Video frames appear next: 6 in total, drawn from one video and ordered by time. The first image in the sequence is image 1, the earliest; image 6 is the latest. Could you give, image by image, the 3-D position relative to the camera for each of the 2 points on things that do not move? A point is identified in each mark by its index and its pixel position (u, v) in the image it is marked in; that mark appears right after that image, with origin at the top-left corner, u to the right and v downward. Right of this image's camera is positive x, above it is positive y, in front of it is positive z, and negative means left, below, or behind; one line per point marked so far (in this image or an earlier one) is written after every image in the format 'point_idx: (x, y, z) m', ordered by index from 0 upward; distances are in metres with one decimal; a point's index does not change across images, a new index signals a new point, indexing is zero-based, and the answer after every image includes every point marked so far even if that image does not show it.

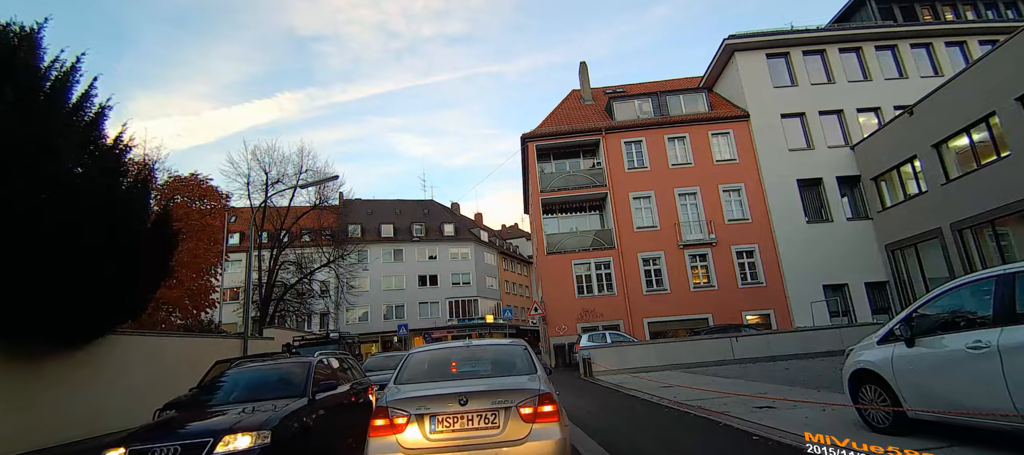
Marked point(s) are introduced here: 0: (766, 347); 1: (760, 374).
0: (+9.4, -4.4, +16.4) m
1: (+7.4, -4.4, +13.3) m
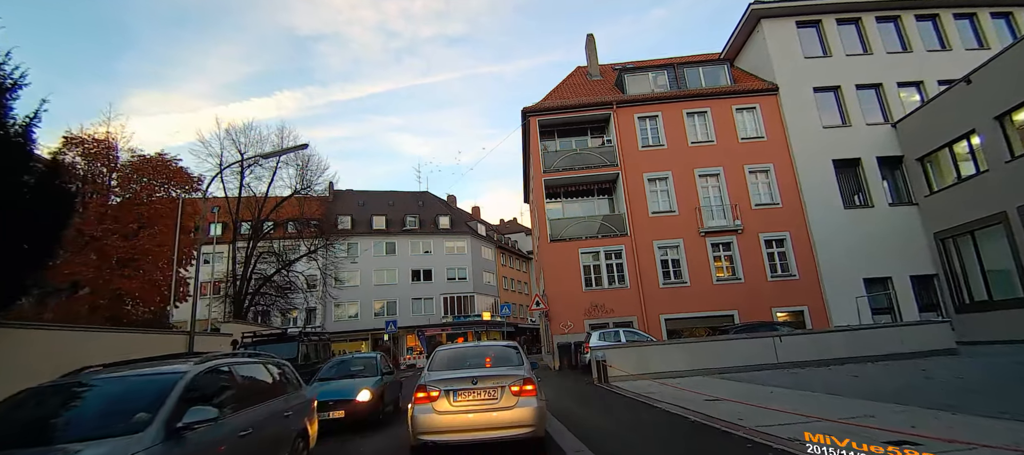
0: (+9.3, -3.8, +13.8) m
1: (+7.3, -3.7, +10.6) m
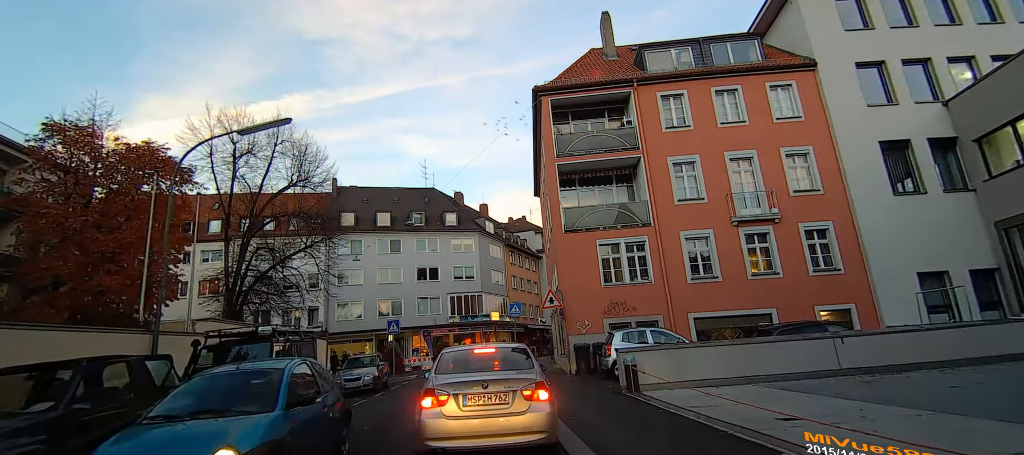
0: (+9.6, -3.3, +11.7) m
1: (+7.6, -3.2, +8.6) m
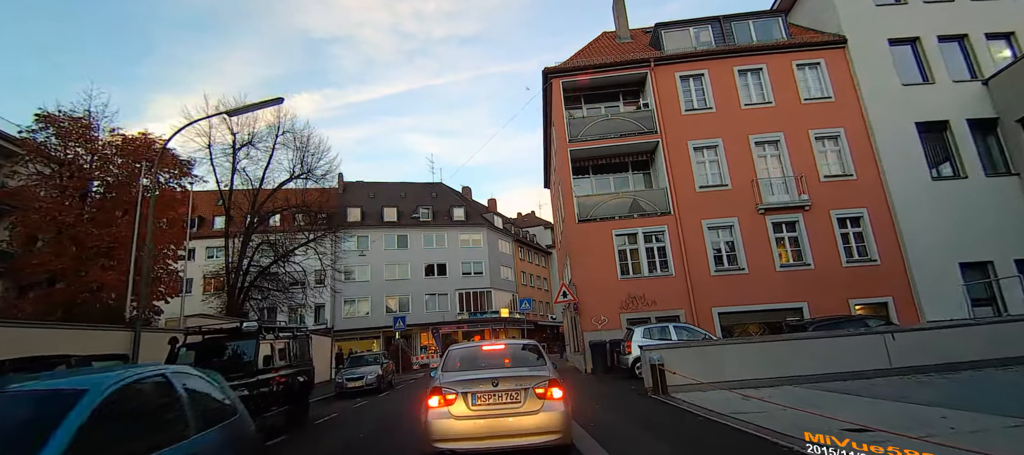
0: (+9.9, -2.9, +10.5) m
1: (+7.8, -2.9, +7.4) m
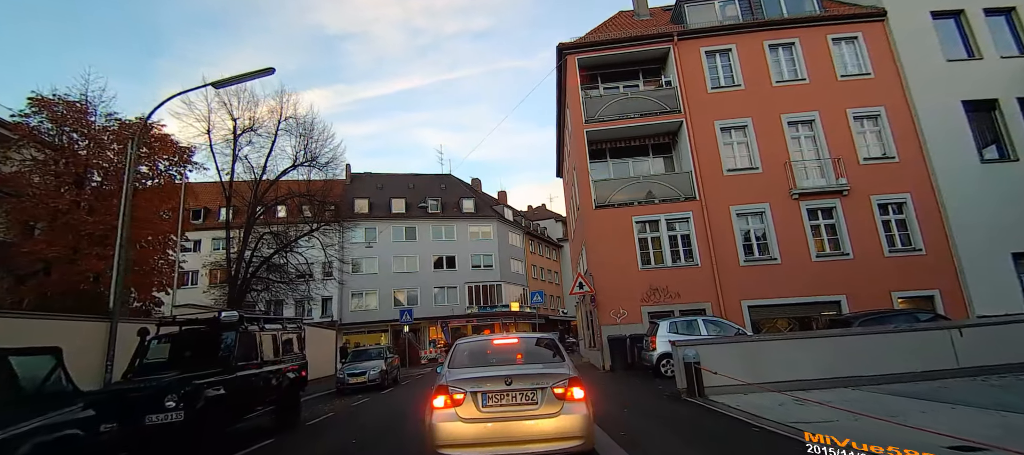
0: (+10.2, -2.5, +9.2) m
1: (+8.1, -2.5, +6.2) m
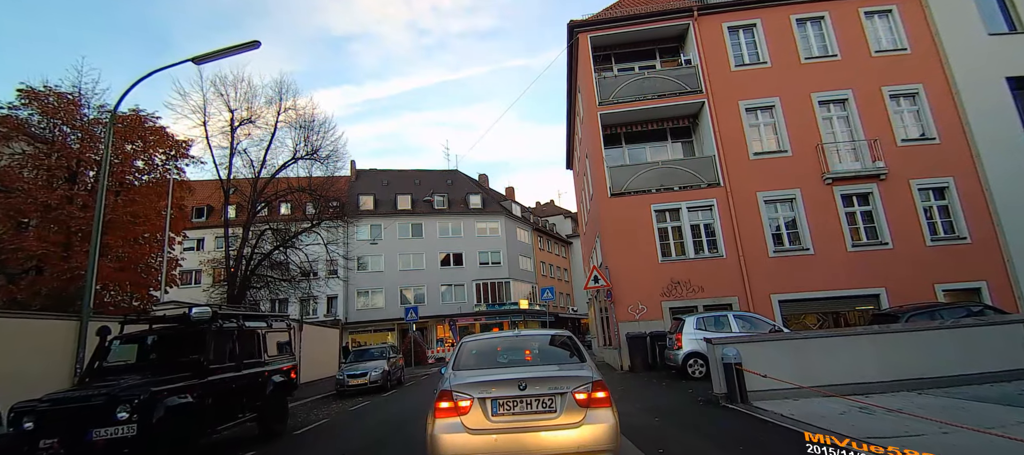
0: (+10.4, -2.1, +8.0) m
1: (+8.2, -2.1, +5.0) m
